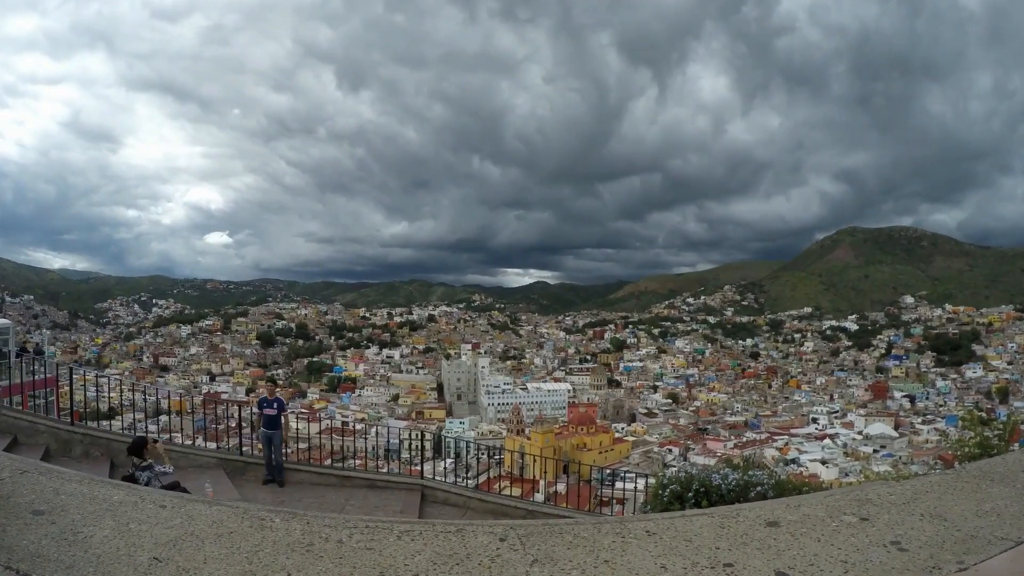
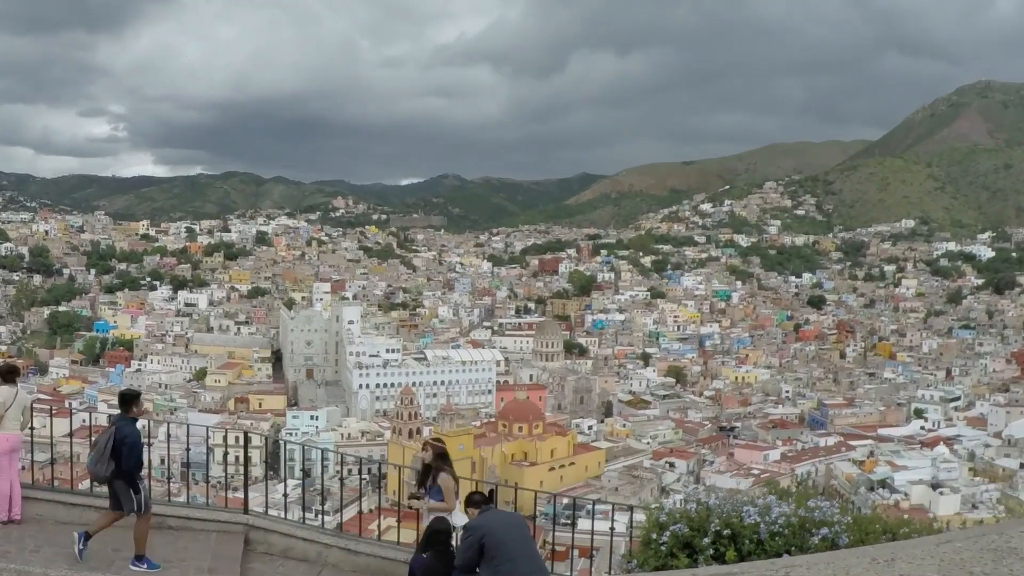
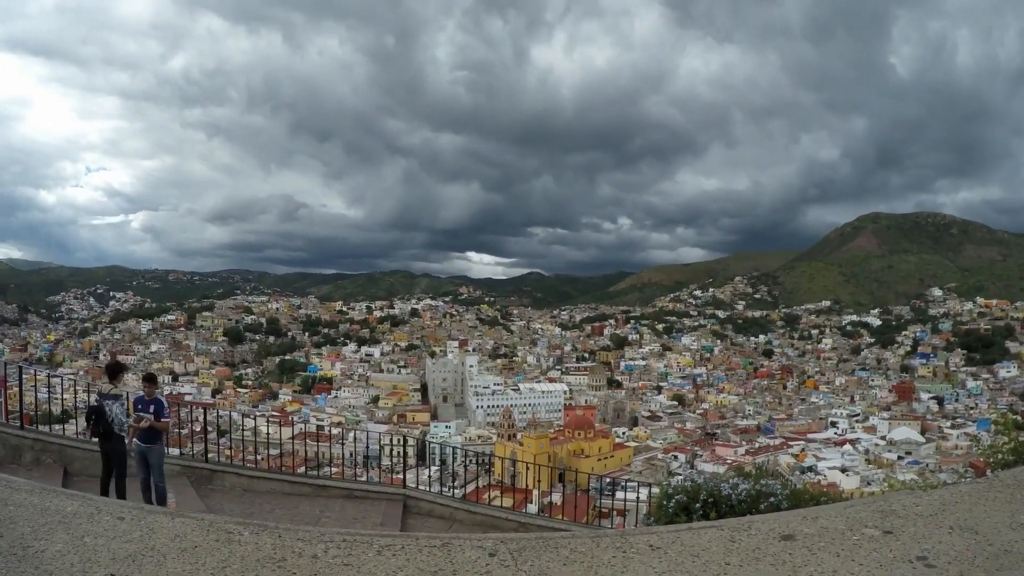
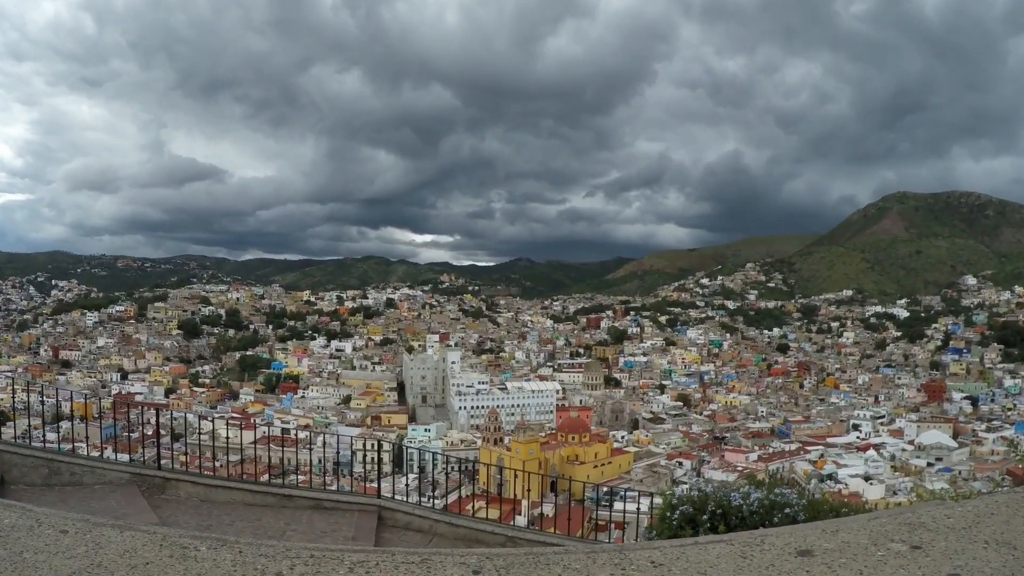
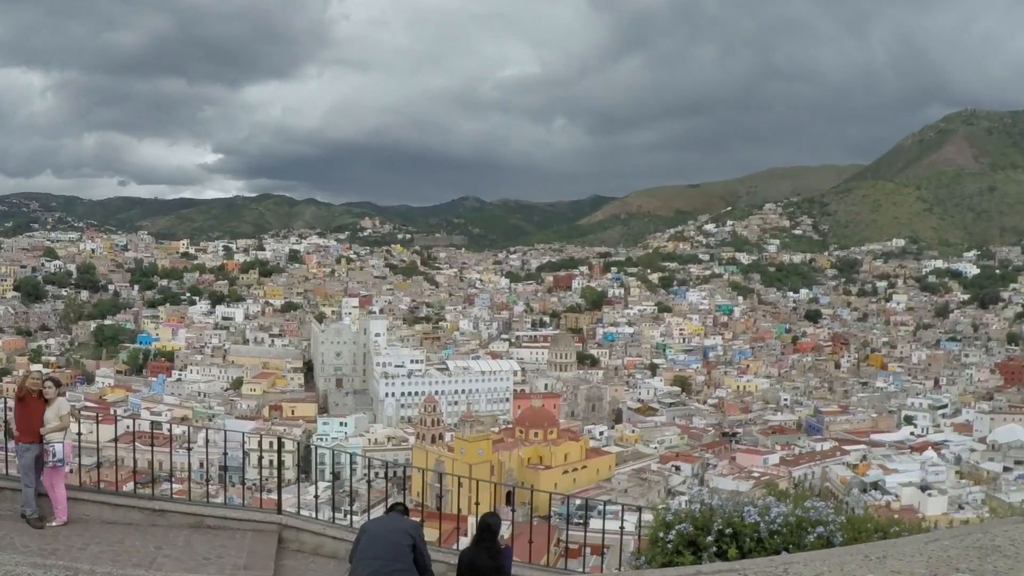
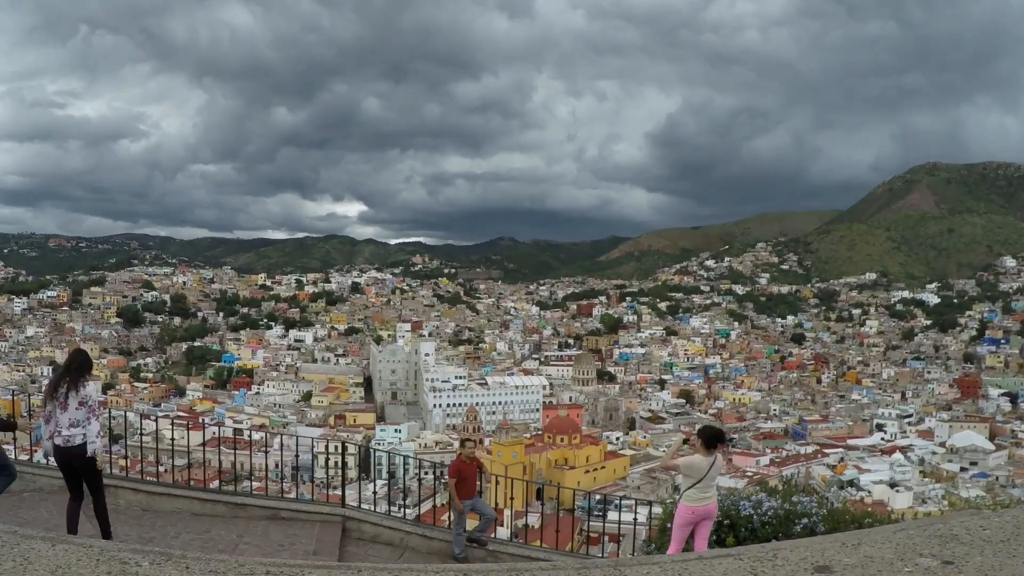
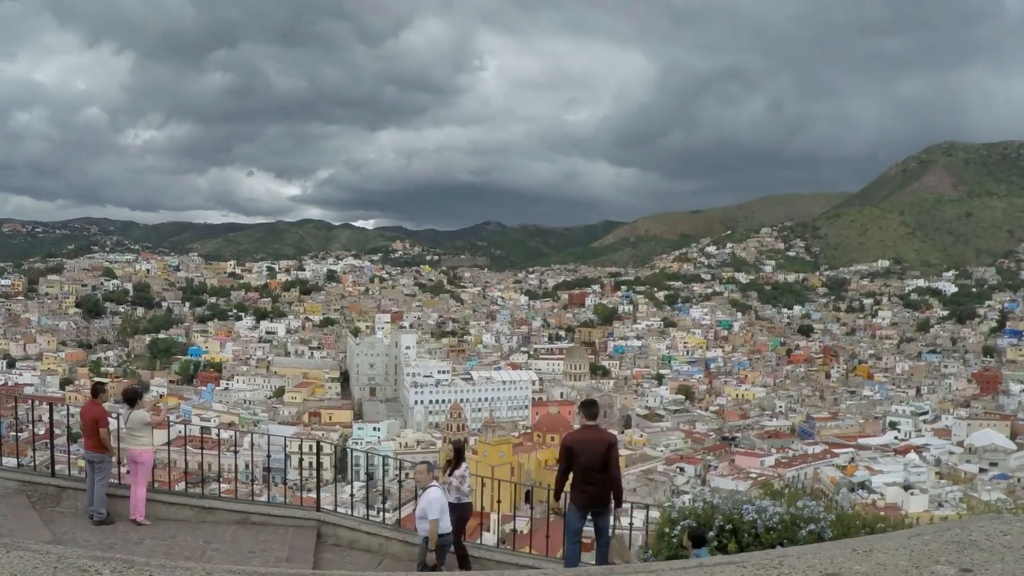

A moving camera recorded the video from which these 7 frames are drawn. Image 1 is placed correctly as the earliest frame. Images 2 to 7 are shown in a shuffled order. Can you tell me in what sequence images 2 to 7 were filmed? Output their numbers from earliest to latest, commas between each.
3, 4, 6, 7, 5, 2
